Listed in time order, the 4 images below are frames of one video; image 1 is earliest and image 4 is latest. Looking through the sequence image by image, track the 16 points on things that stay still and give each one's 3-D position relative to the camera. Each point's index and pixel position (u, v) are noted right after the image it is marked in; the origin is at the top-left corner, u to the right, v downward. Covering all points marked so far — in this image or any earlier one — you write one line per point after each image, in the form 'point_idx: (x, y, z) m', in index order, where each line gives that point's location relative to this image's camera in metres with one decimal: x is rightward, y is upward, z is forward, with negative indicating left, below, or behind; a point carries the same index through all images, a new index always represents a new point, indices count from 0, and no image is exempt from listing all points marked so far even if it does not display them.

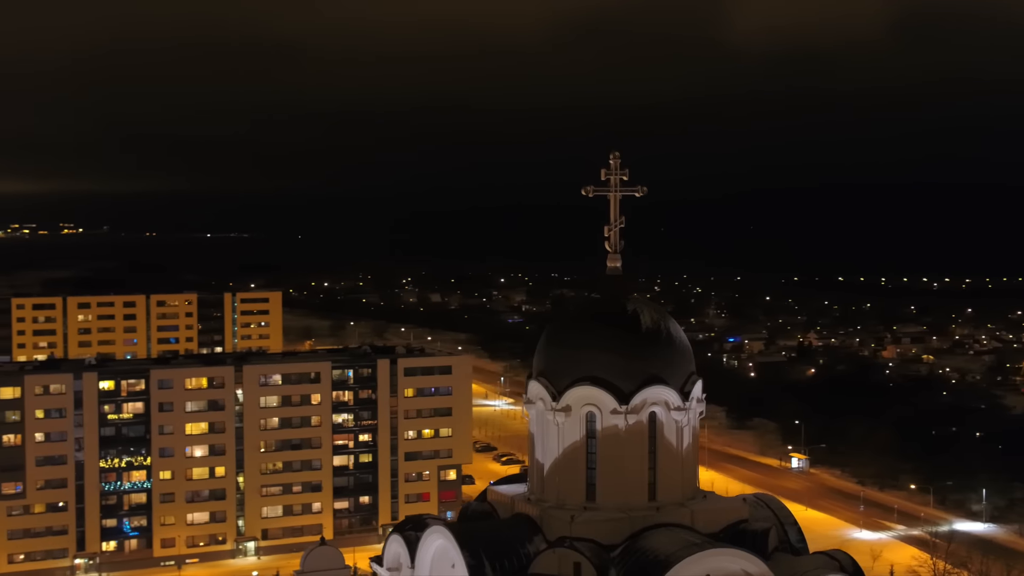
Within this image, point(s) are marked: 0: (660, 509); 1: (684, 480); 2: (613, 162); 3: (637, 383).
0: (+1.5, -2.2, +14.0) m
1: (+1.7, -2.0, +14.2) m
2: (+1.1, +1.3, +14.7) m
3: (+1.3, -0.9, +13.8) m
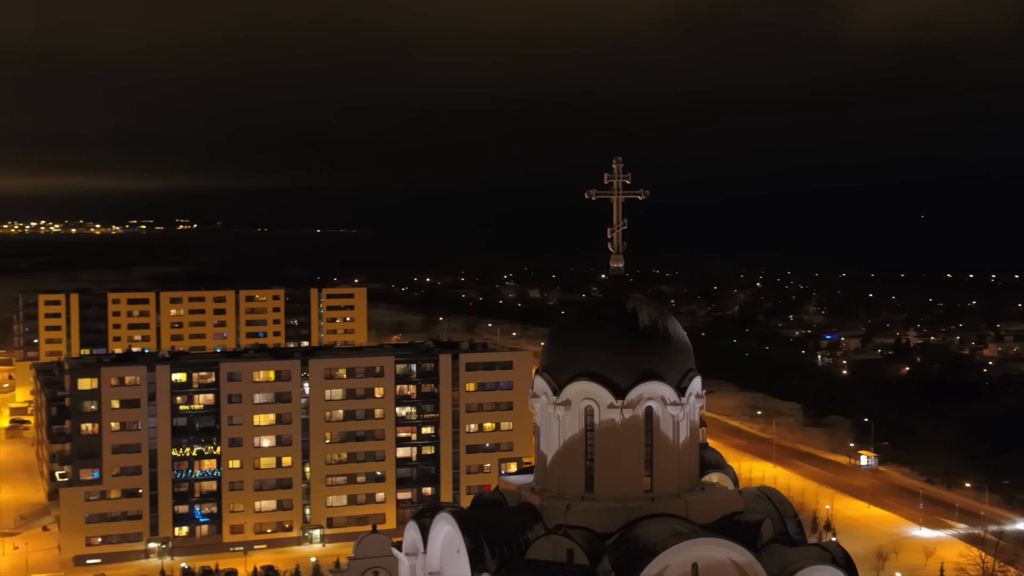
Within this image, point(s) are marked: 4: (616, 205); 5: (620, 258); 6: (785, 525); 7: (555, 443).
0: (+1.5, -2.2, +14.6) m
1: (+1.8, -1.9, +14.8) m
2: (+1.1, +1.3, +15.3) m
3: (+1.3, -0.9, +14.4) m
4: (+1.1, +0.9, +15.2) m
5: (+1.2, +0.3, +15.2) m
6: (+3.0, -2.6, +15.1) m
7: (+0.4, -1.7, +14.9) m
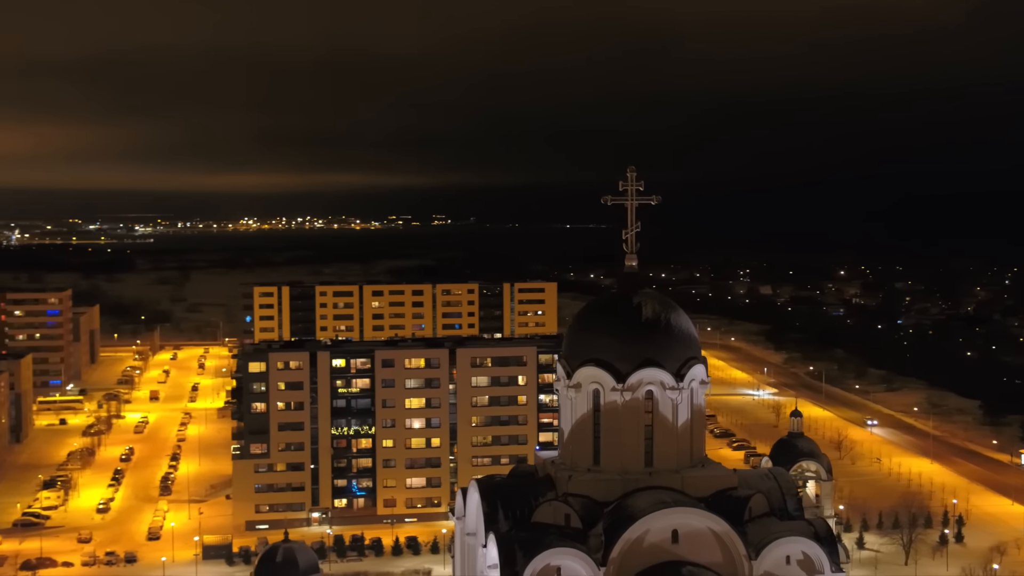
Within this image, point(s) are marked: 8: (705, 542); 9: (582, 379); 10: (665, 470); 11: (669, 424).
0: (+1.6, -2.2, +16.3) m
1: (+2.0, -1.9, +16.4) m
2: (+1.5, +1.4, +17.0) m
3: (+1.4, -0.9, +16.1) m
4: (+1.4, +1.0, +16.9) m
5: (+1.5, +0.4, +17.0) m
6: (+3.2, -2.5, +16.6) m
7: (+0.7, -1.6, +16.7) m
8: (+2.1, -2.8, +15.4) m
9: (+0.8, -1.1, +16.4) m
10: (+1.8, -2.1, +16.4) m
11: (+1.8, -1.6, +16.3) m
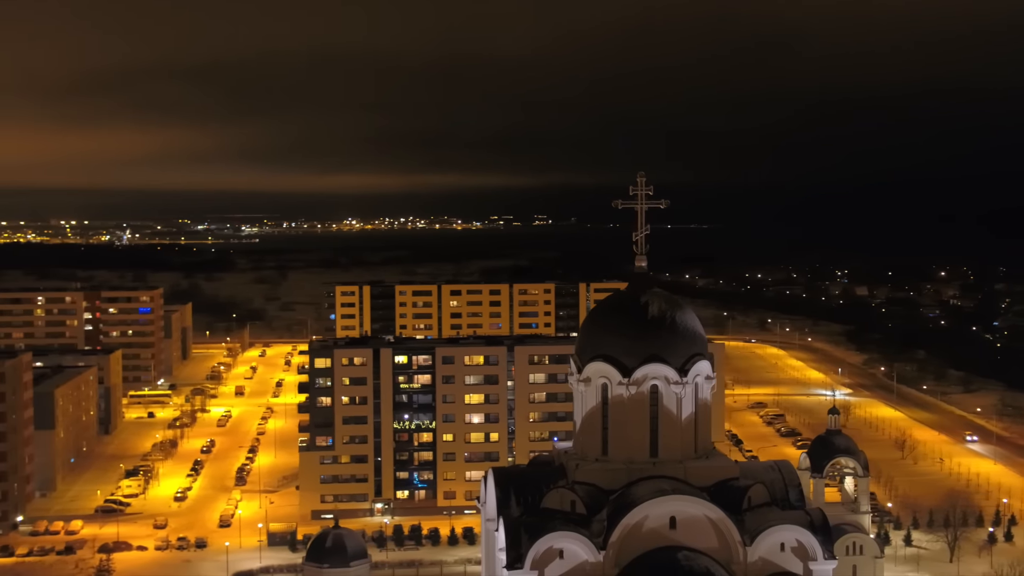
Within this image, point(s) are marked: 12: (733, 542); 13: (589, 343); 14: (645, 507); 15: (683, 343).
0: (+1.8, -2.2, +17.1) m
1: (+2.1, -1.9, +17.2) m
2: (+1.7, +1.4, +17.9) m
3: (+1.5, -0.9, +17.0) m
4: (+1.6, +1.0, +17.8) m
5: (+1.7, +0.4, +17.8) m
6: (+3.4, -2.5, +17.3) m
7: (+0.9, -1.6, +17.7) m
8: (+2.2, -2.8, +16.2) m
9: (+1.0, -1.1, +17.3) m
10: (+1.9, -2.1, +17.2) m
11: (+2.0, -1.6, +17.1) m
12: (+2.5, -2.9, +15.7) m
13: (+1.0, -0.7, +17.6) m
14: (+1.5, -2.5, +16.0) m
15: (+2.1, -0.7, +17.2) m
